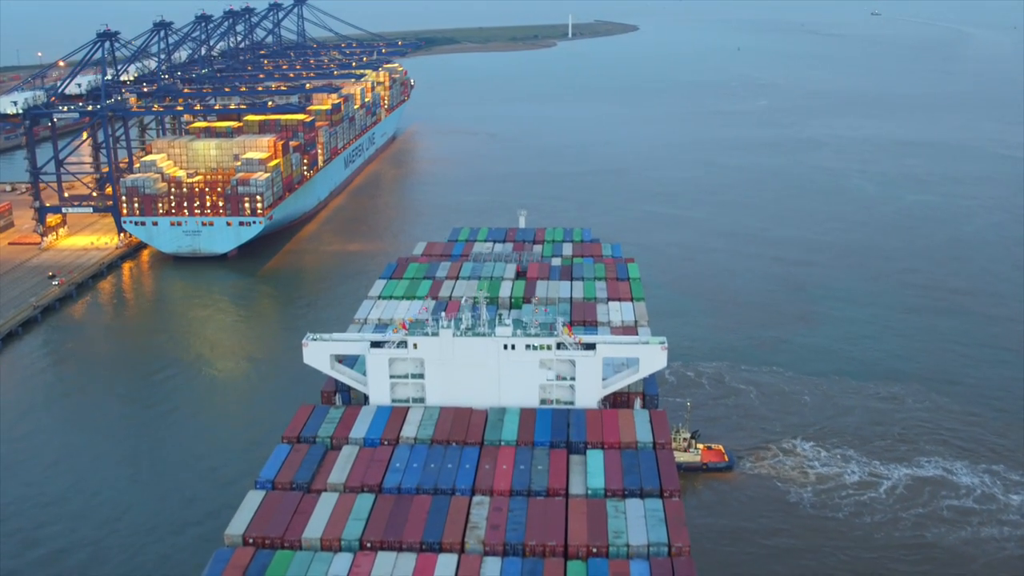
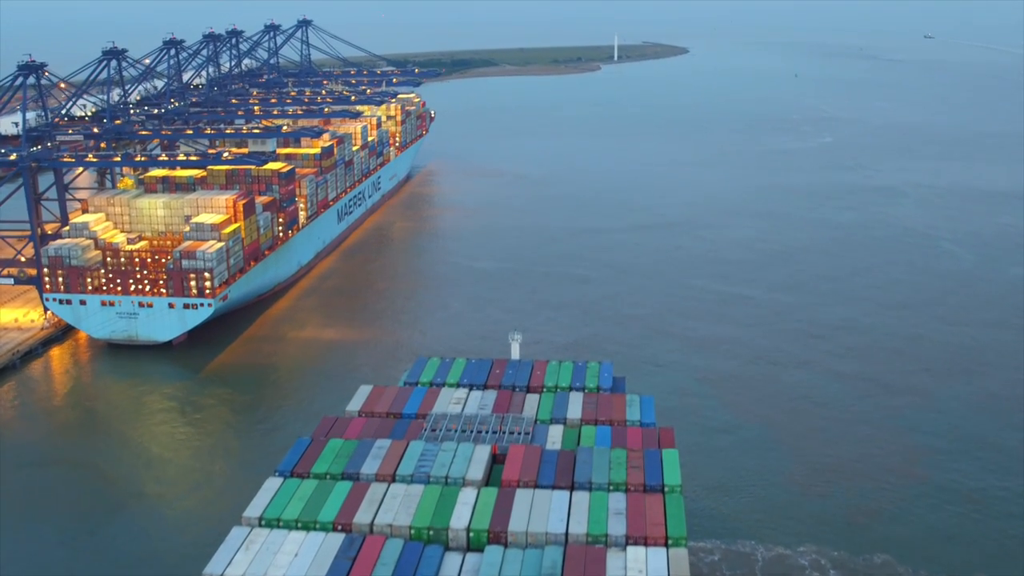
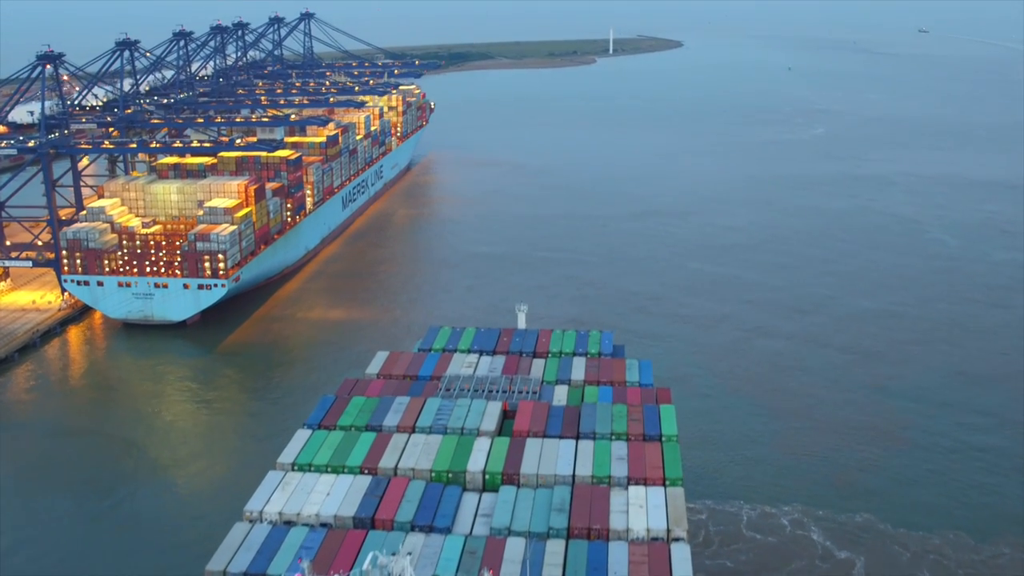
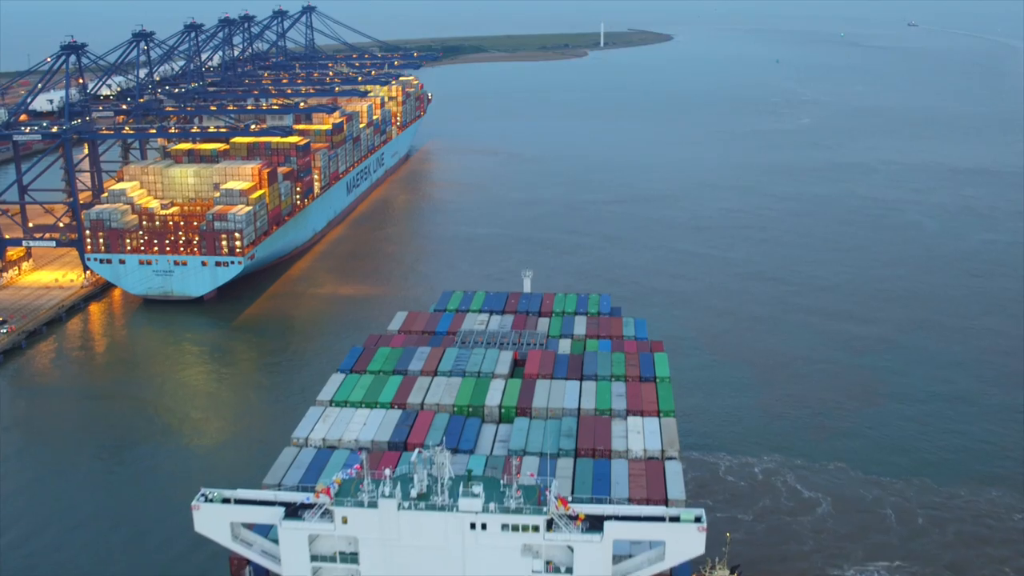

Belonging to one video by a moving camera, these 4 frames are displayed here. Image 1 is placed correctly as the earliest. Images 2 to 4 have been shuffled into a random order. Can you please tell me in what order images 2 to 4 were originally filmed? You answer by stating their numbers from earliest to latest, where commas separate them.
4, 3, 2
